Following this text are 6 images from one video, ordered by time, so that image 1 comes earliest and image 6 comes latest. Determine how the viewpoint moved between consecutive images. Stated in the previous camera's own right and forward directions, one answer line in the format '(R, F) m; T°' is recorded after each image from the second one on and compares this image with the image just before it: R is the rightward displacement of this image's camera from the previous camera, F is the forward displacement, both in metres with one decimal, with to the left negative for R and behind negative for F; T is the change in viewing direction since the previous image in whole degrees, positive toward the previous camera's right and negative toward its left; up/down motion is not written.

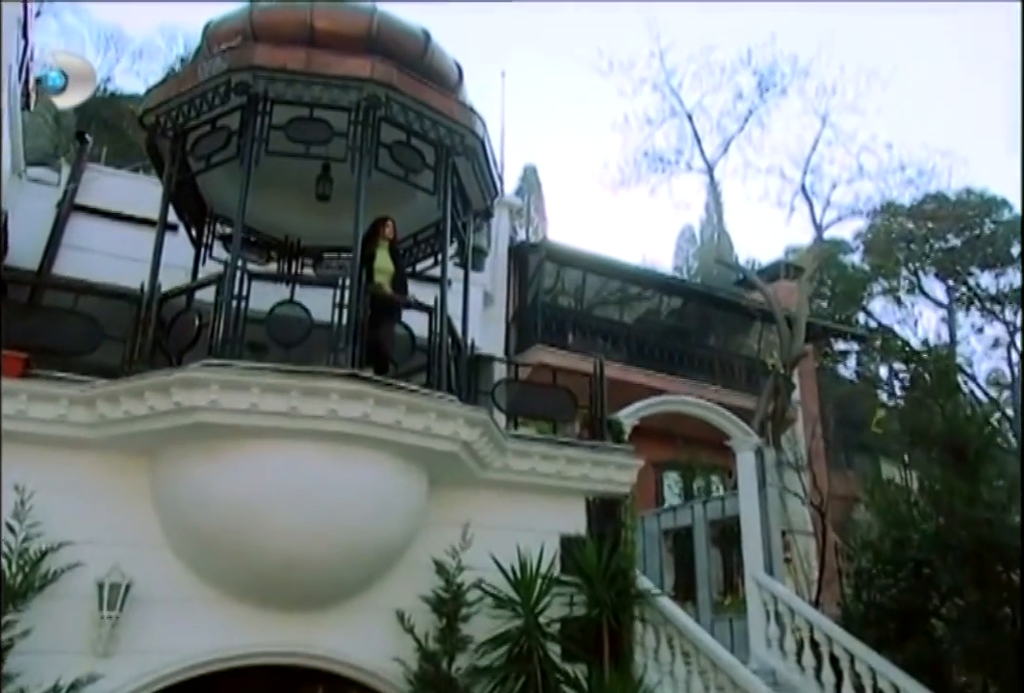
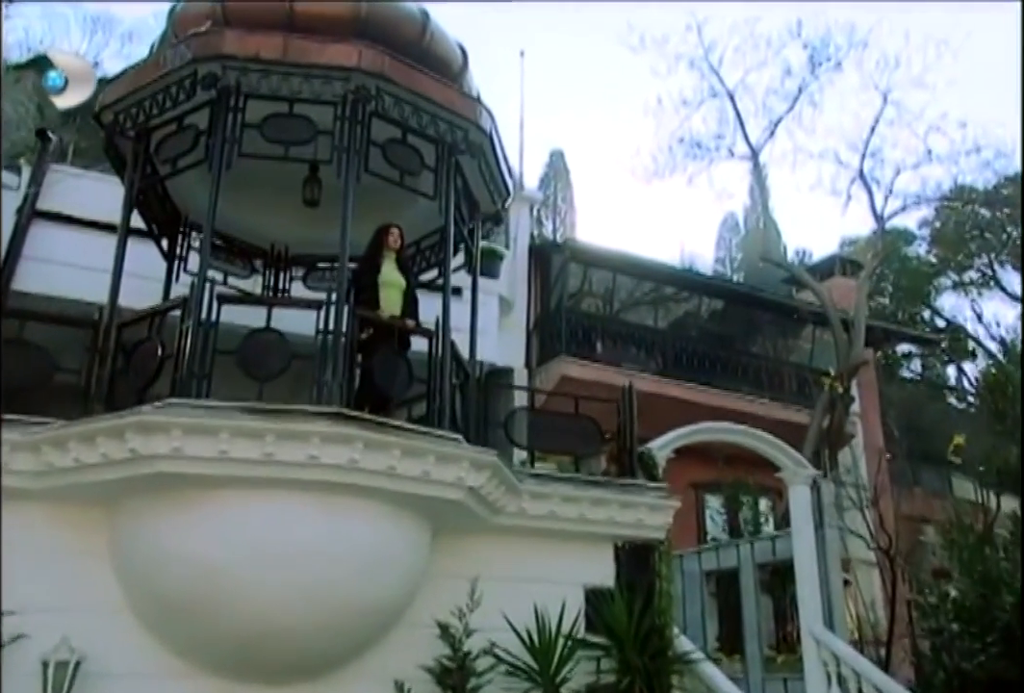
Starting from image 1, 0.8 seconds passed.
(+0.3, +1.5) m; -2°
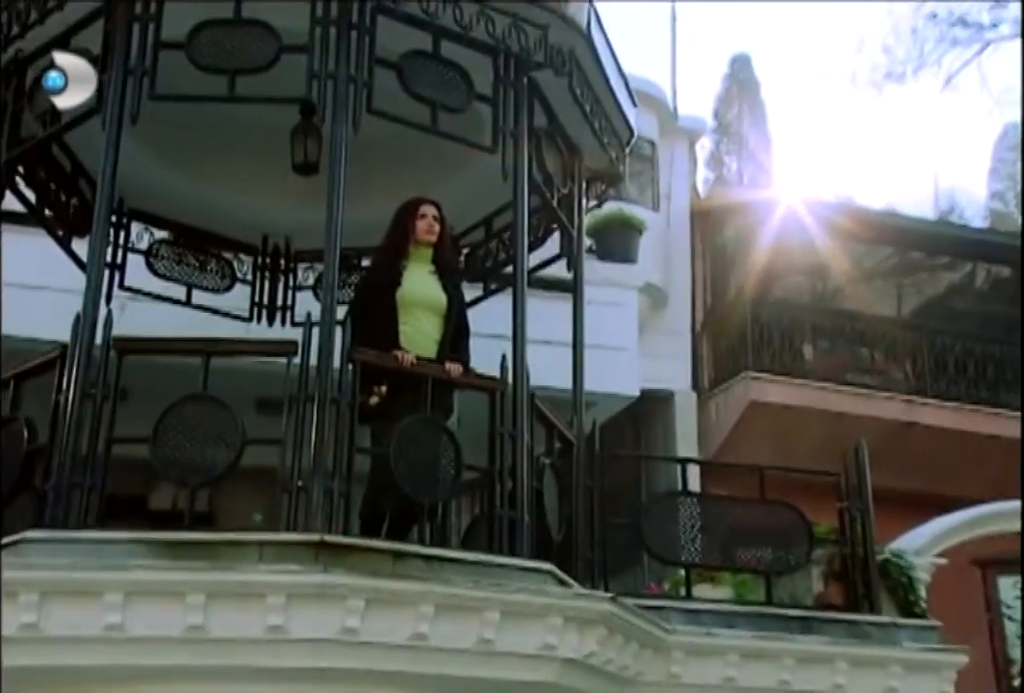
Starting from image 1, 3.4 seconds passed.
(+0.5, +4.1) m; -11°
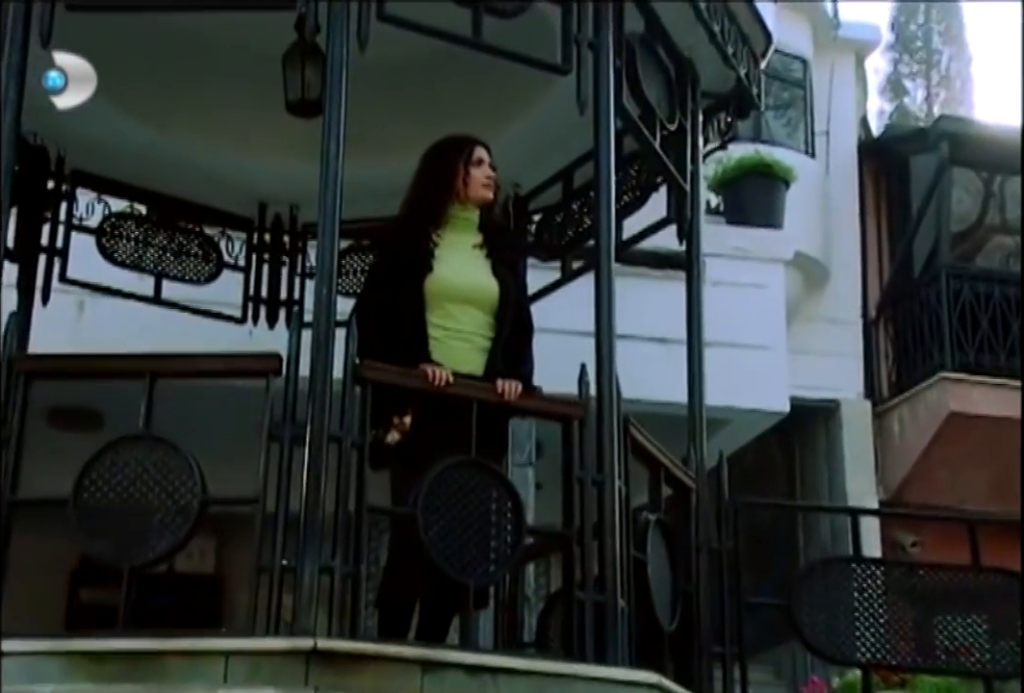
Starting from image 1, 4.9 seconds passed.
(+0.2, +1.7) m; -7°
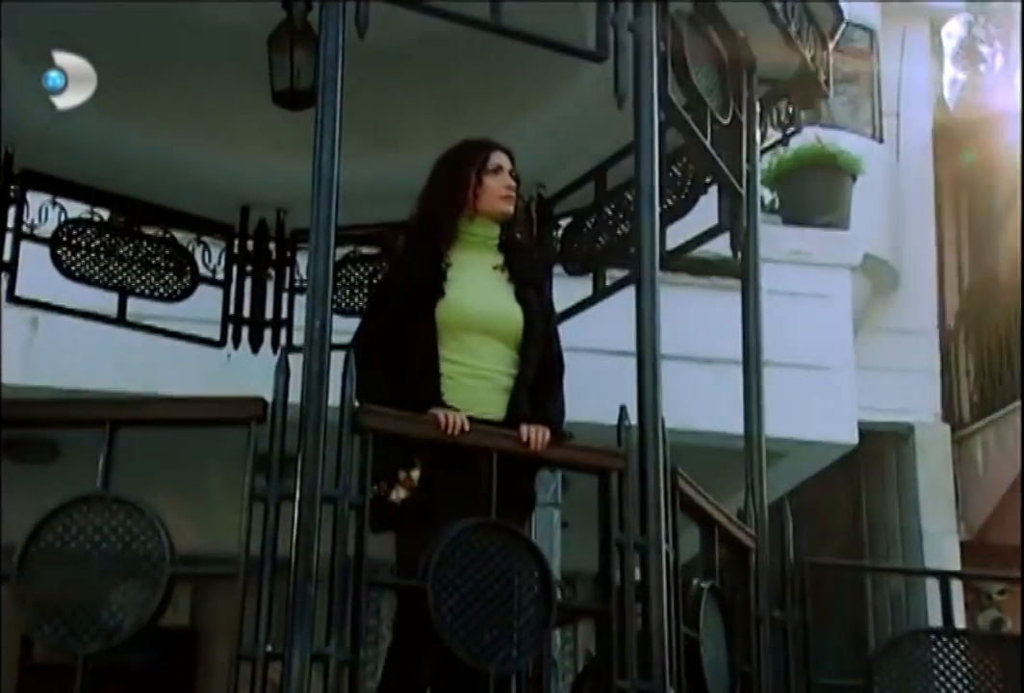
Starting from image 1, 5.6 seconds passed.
(0.0, +0.6) m; -1°
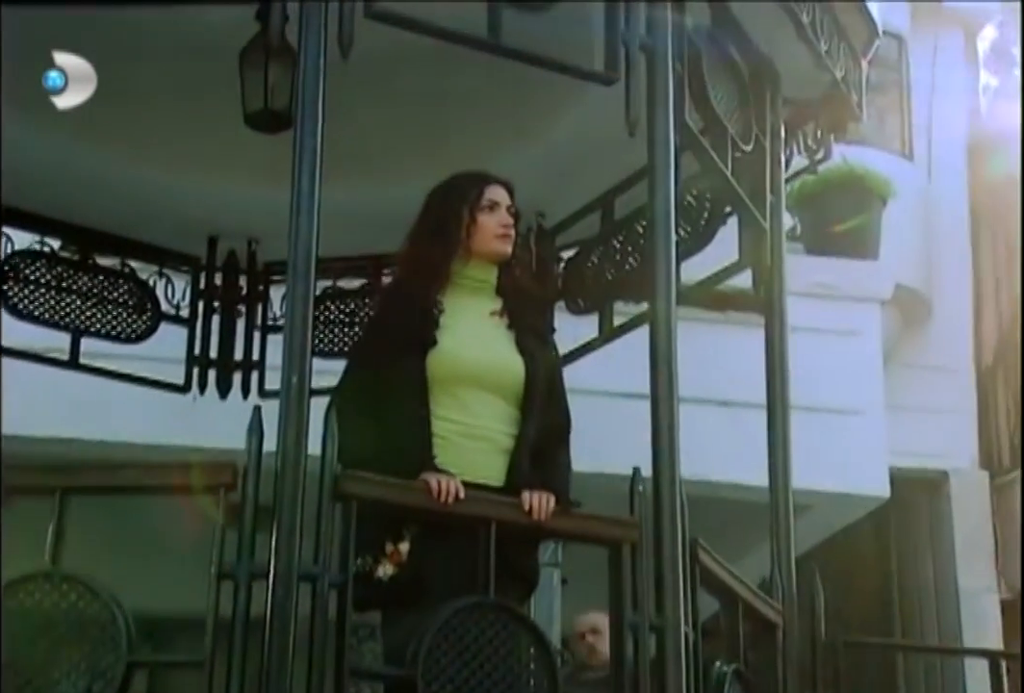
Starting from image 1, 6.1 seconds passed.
(0.0, +0.3) m; 0°
